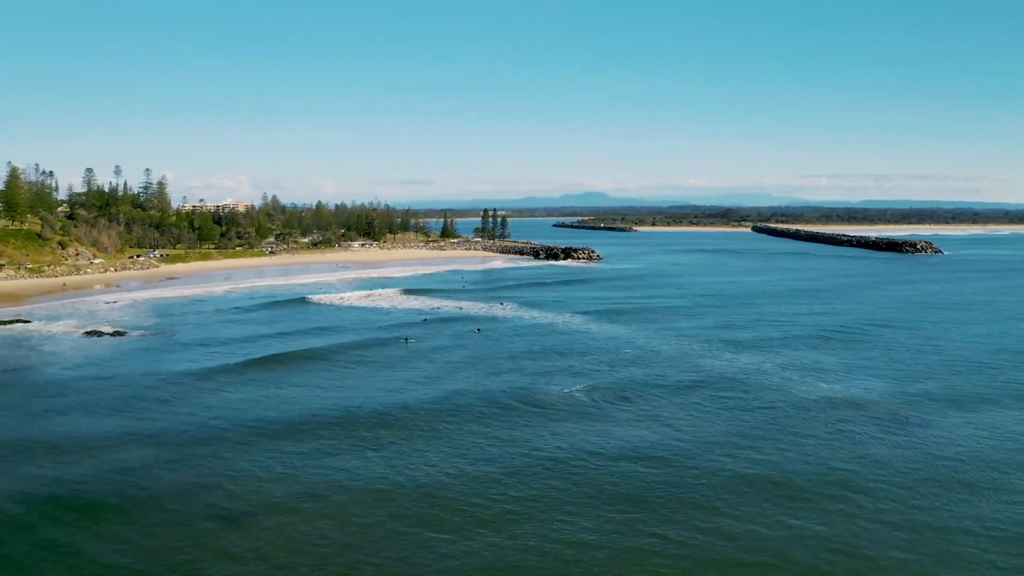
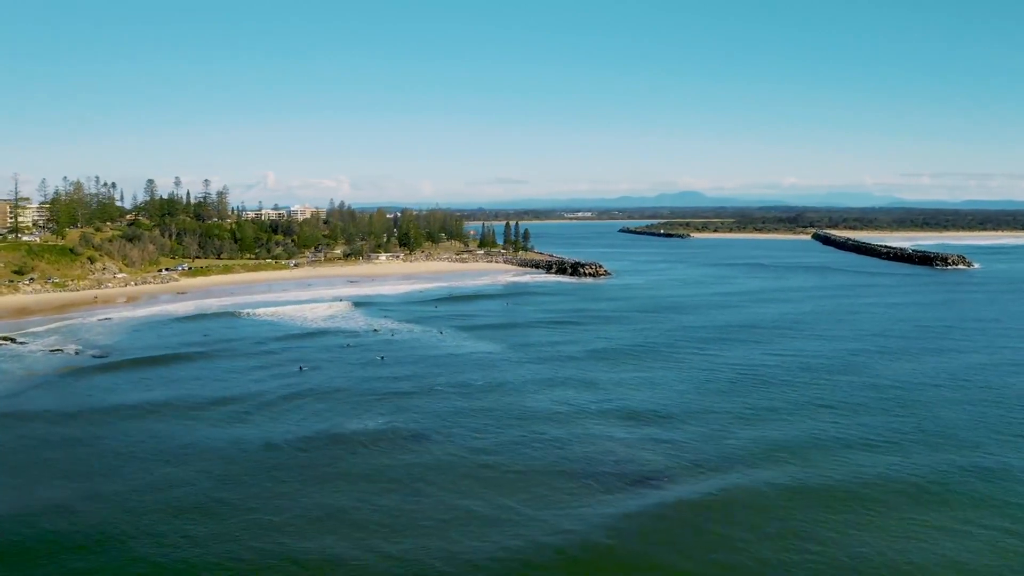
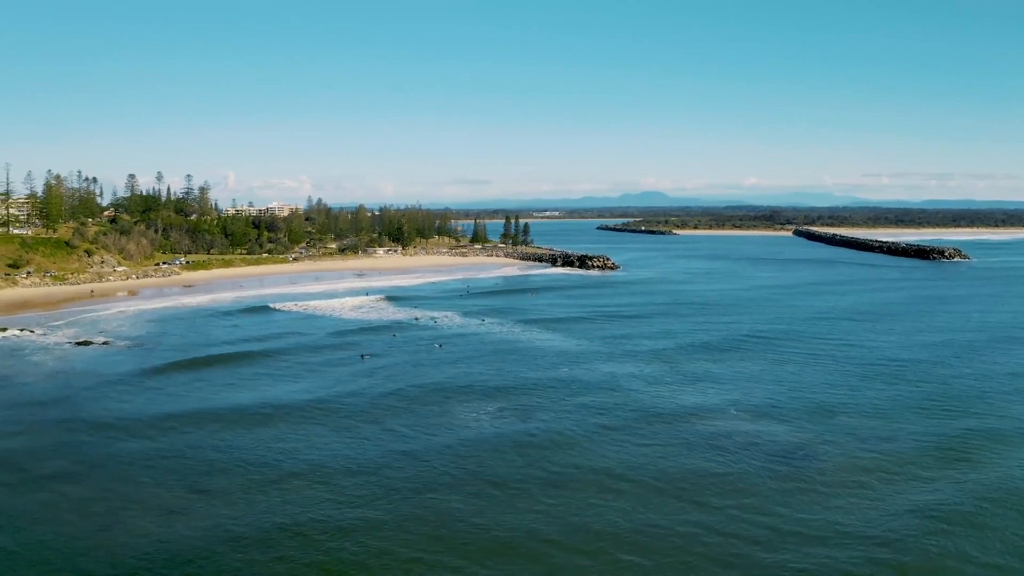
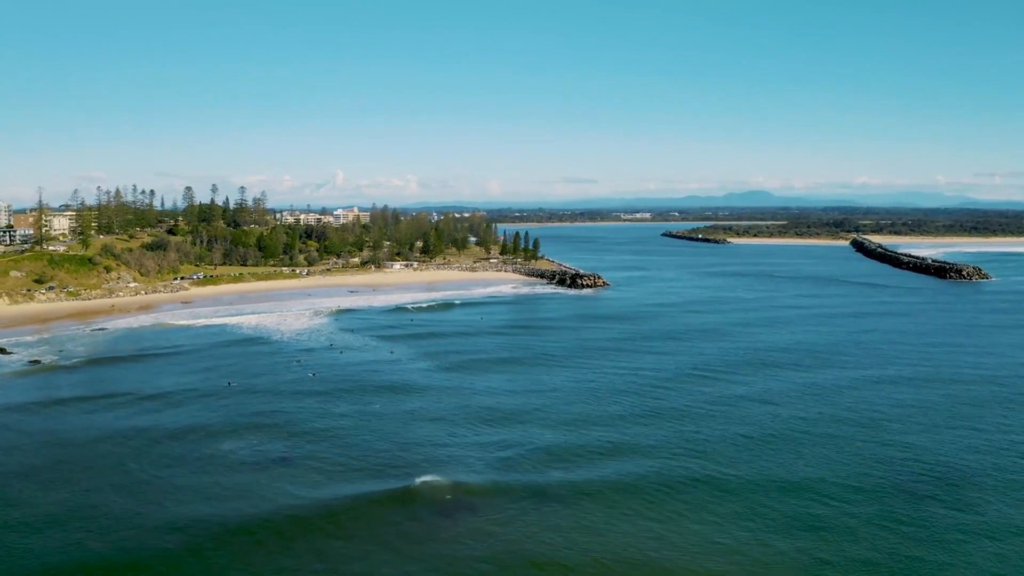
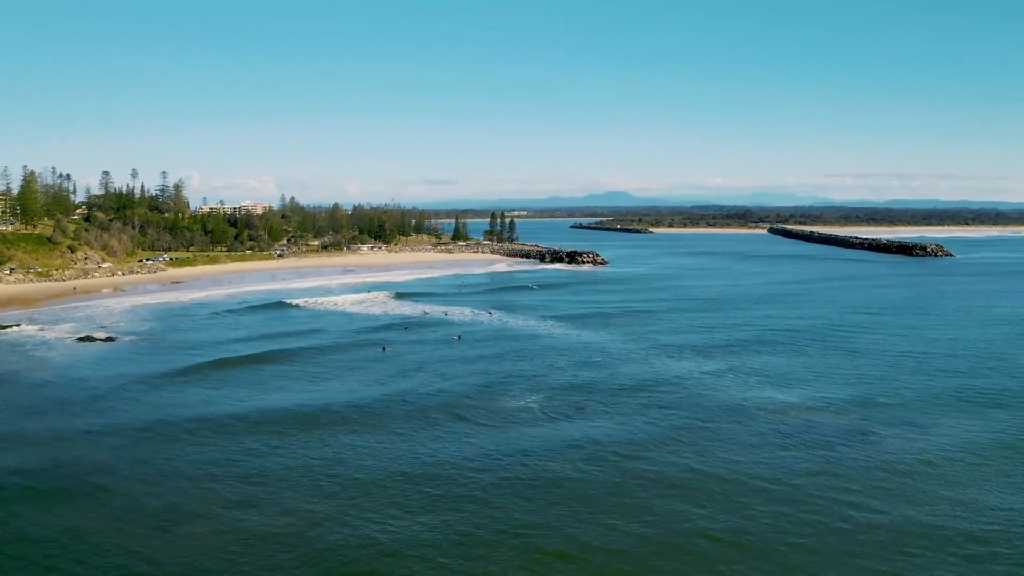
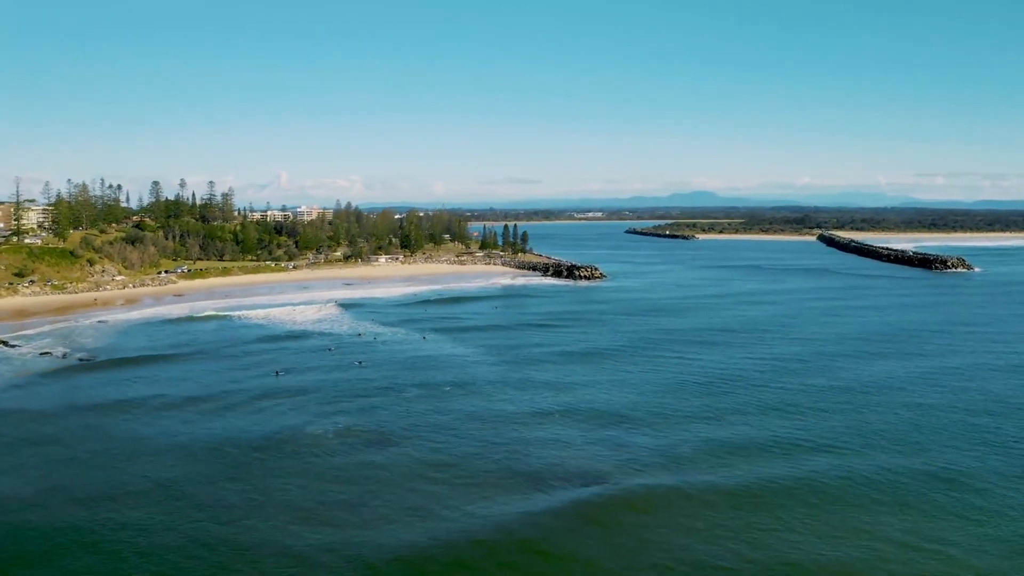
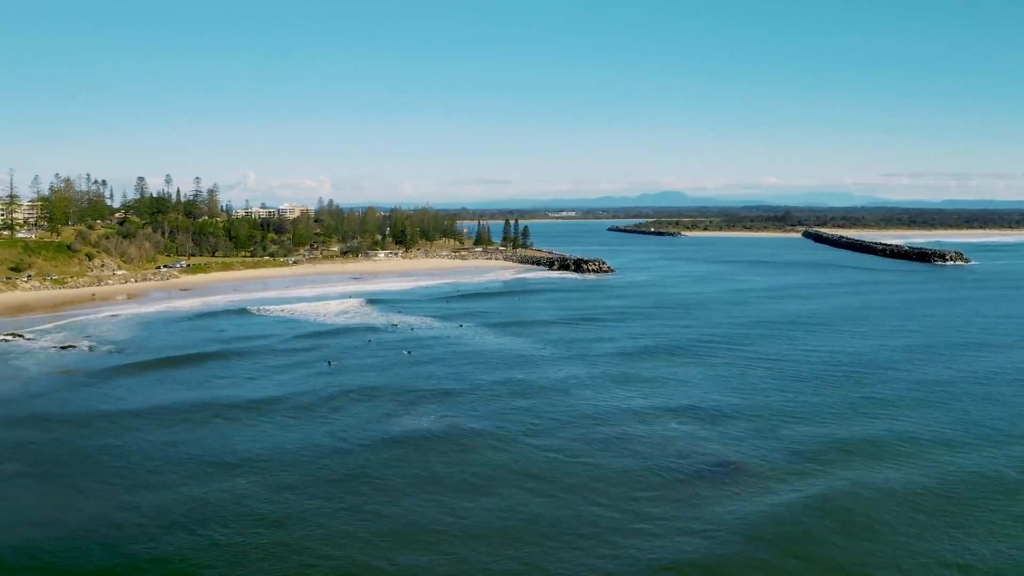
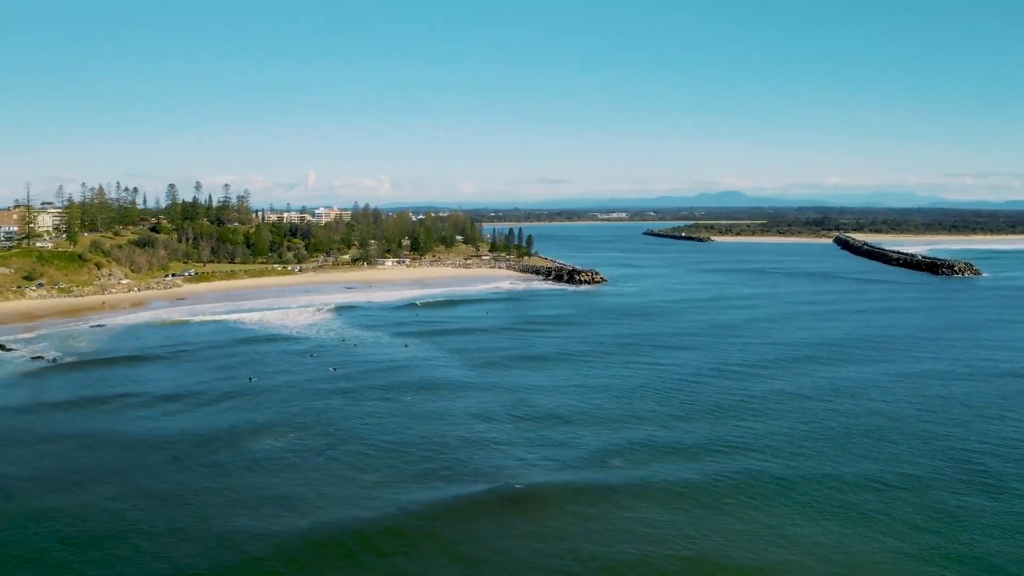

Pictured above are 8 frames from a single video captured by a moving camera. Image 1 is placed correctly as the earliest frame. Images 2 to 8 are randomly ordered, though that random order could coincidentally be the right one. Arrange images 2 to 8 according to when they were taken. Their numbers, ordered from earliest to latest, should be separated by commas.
5, 3, 7, 2, 6, 8, 4
